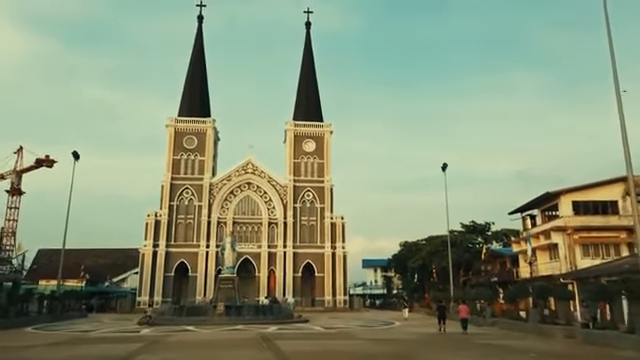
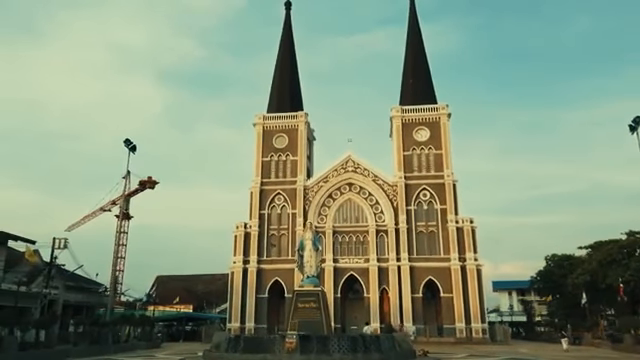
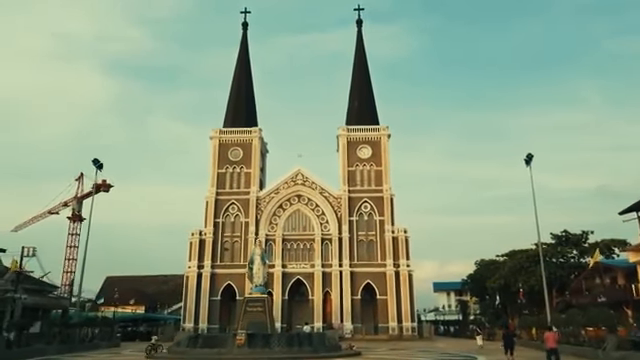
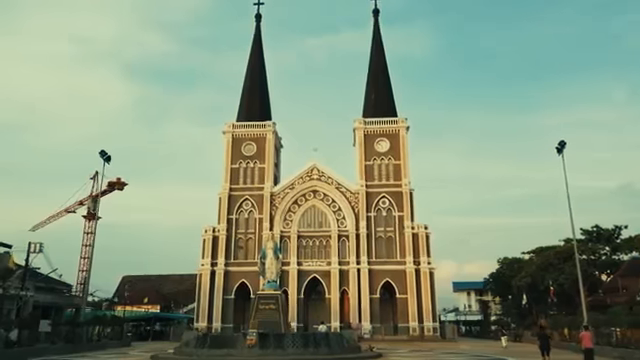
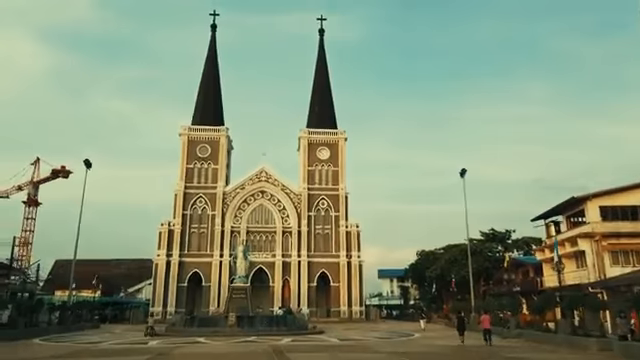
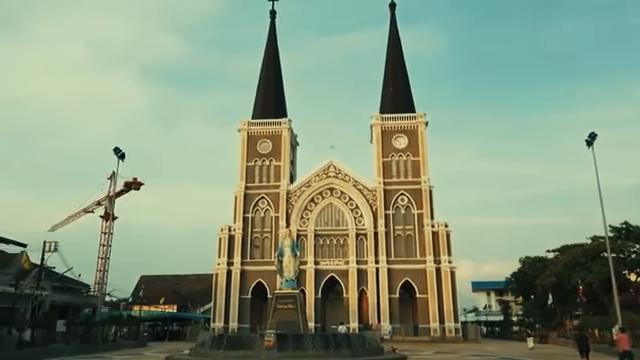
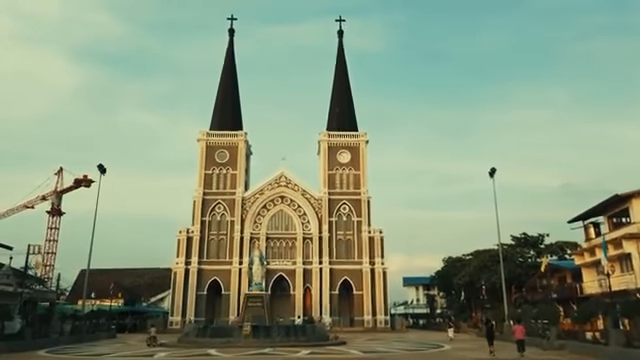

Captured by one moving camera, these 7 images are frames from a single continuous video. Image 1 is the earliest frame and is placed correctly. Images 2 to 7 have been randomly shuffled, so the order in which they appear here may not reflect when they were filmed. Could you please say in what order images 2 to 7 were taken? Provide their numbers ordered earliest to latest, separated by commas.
5, 7, 3, 4, 6, 2
